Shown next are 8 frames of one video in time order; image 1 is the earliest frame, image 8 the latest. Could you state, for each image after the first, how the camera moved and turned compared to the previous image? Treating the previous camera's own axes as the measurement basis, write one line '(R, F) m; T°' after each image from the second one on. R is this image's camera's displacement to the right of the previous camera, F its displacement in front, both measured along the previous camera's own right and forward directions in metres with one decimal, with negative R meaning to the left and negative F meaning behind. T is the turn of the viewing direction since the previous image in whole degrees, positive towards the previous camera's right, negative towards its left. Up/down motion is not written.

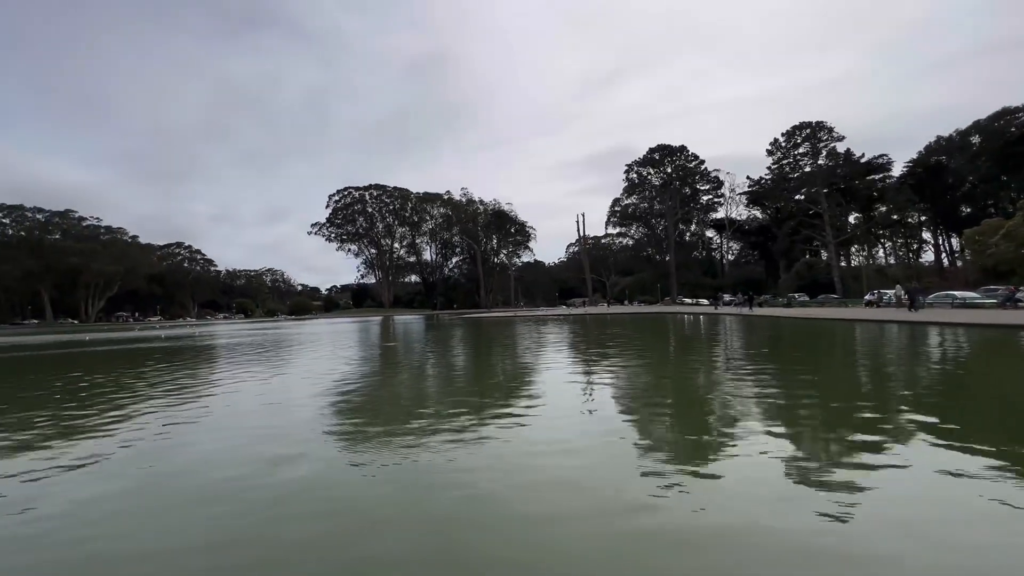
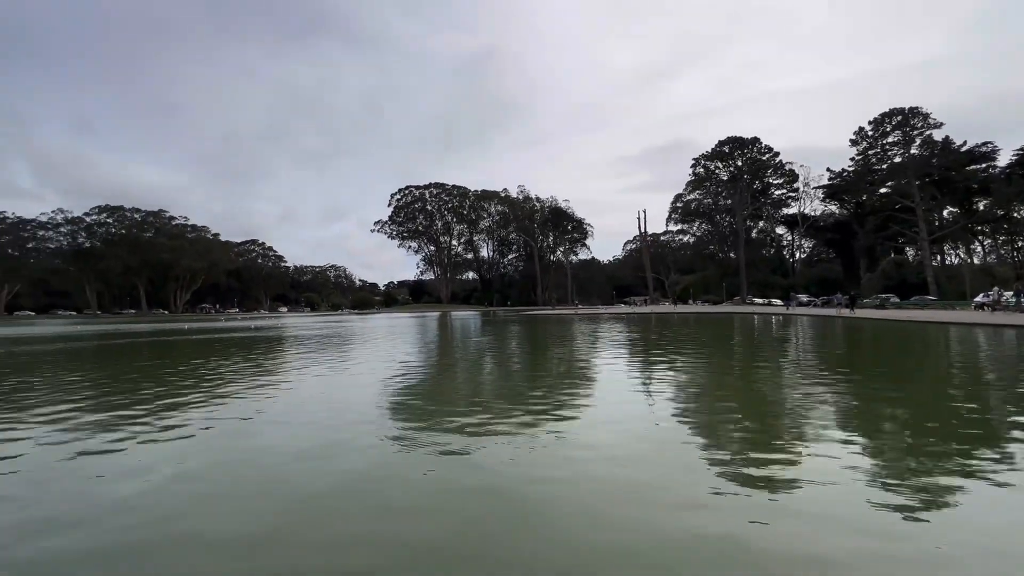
(-0.2, +1.0) m; -7°
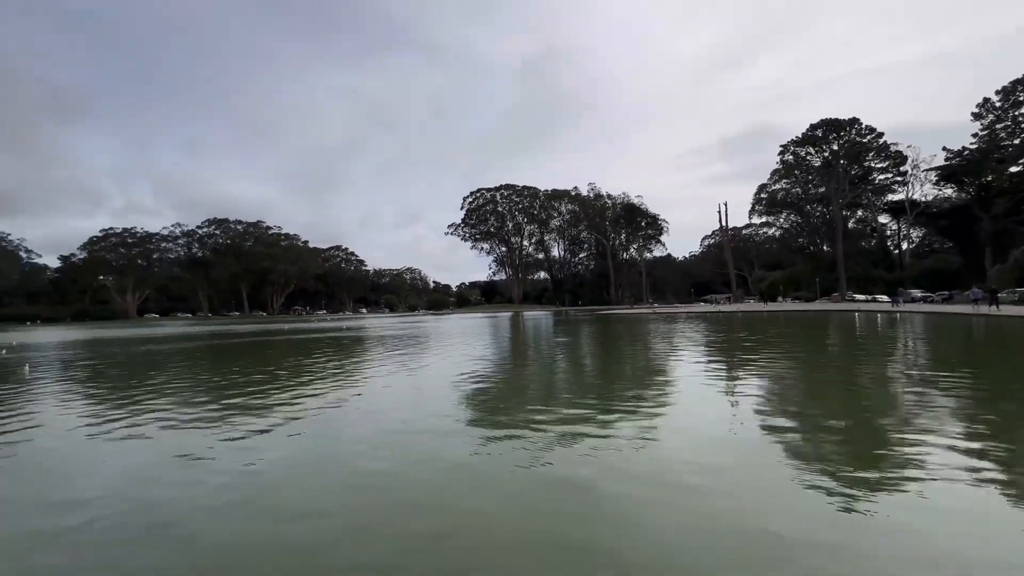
(0.0, +0.5) m; -9°
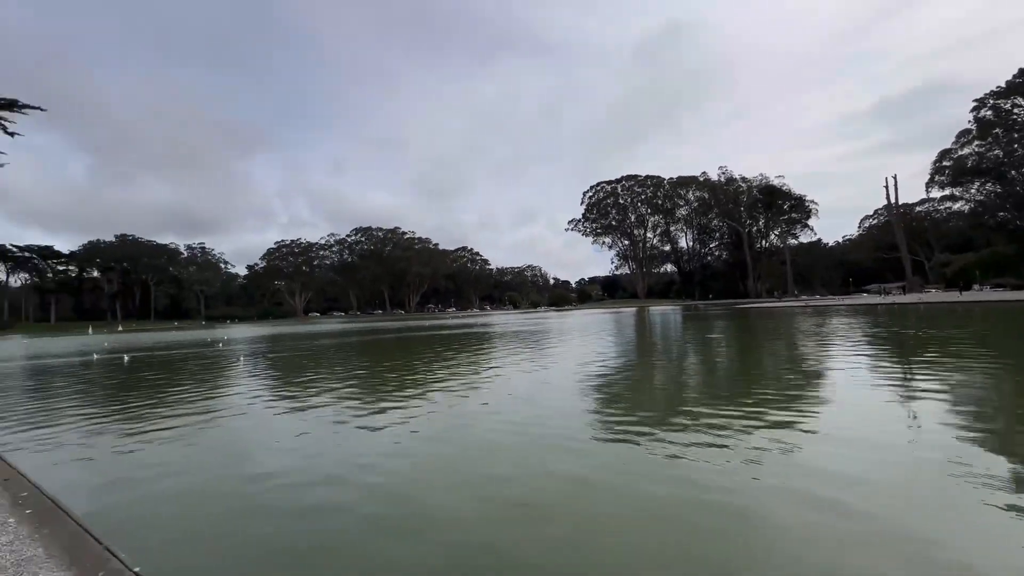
(-0.4, +0.5) m; -15°
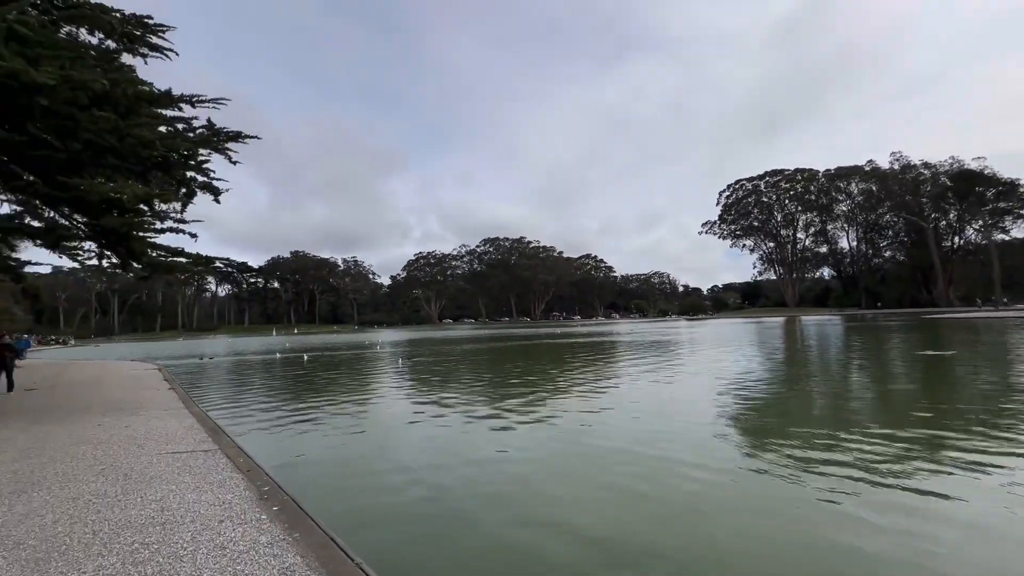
(-1.1, +0.5) m; -15°
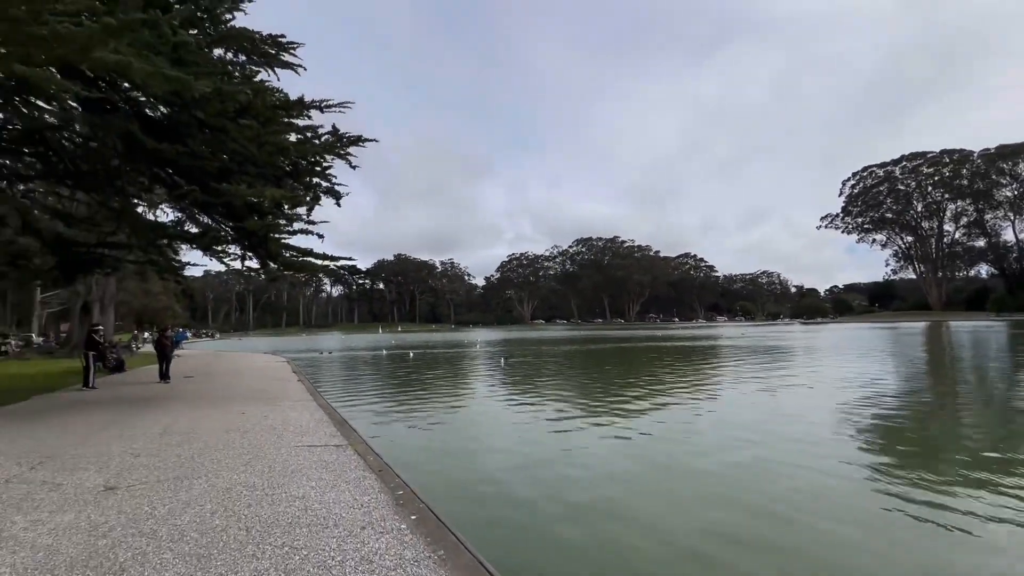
(-0.5, +0.5) m; -11°
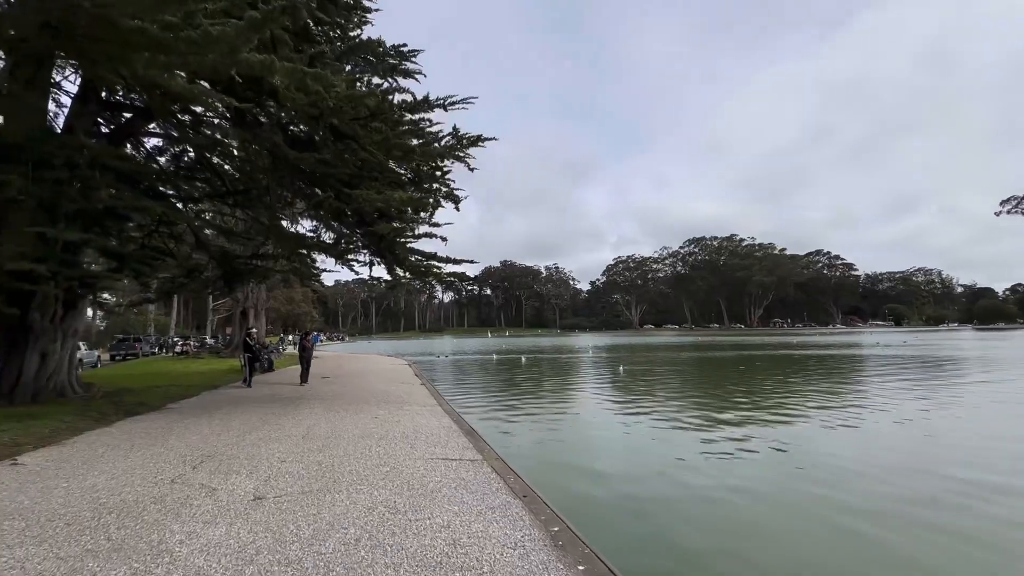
(-0.6, +0.7) m; -13°
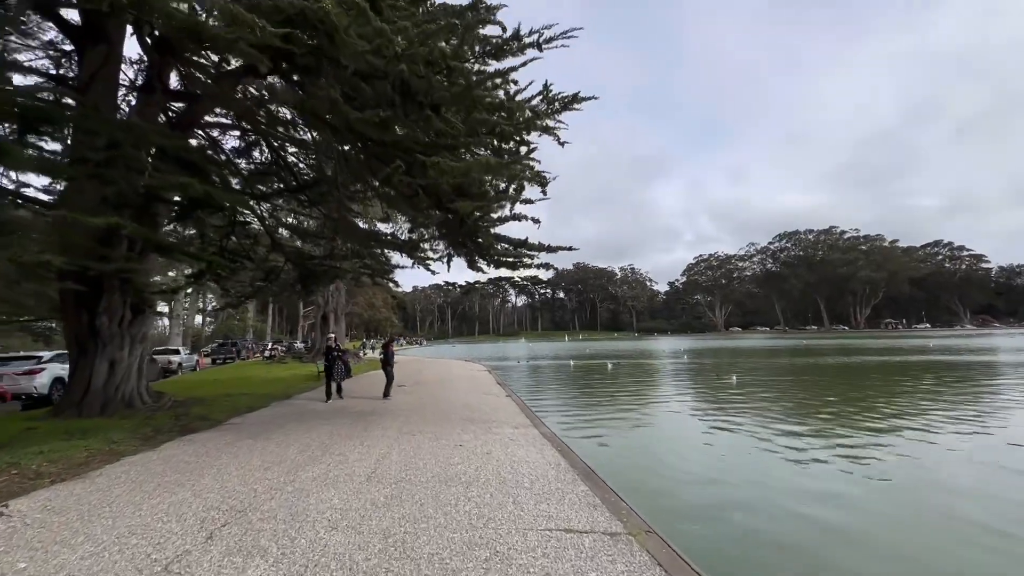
(-0.7, +2.0) m; -9°
